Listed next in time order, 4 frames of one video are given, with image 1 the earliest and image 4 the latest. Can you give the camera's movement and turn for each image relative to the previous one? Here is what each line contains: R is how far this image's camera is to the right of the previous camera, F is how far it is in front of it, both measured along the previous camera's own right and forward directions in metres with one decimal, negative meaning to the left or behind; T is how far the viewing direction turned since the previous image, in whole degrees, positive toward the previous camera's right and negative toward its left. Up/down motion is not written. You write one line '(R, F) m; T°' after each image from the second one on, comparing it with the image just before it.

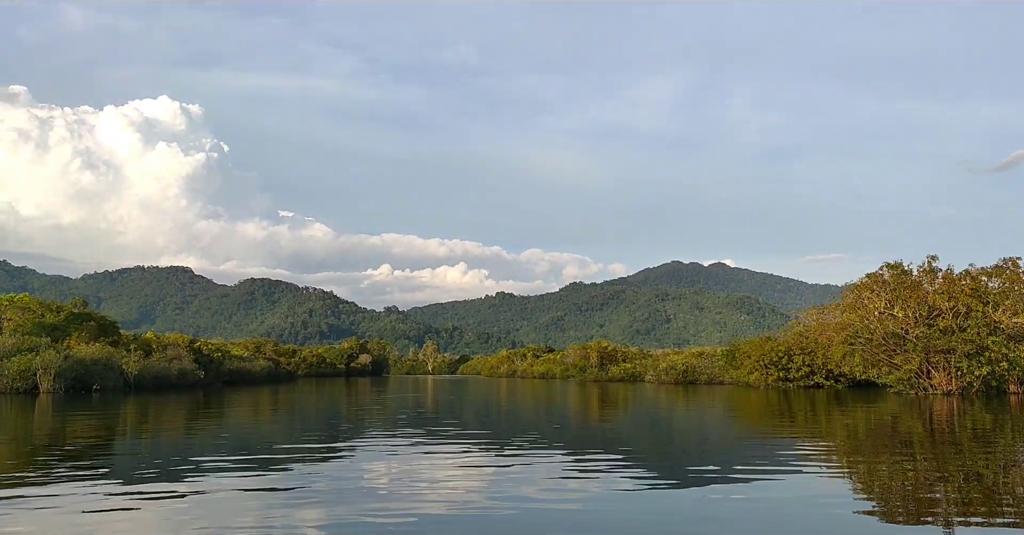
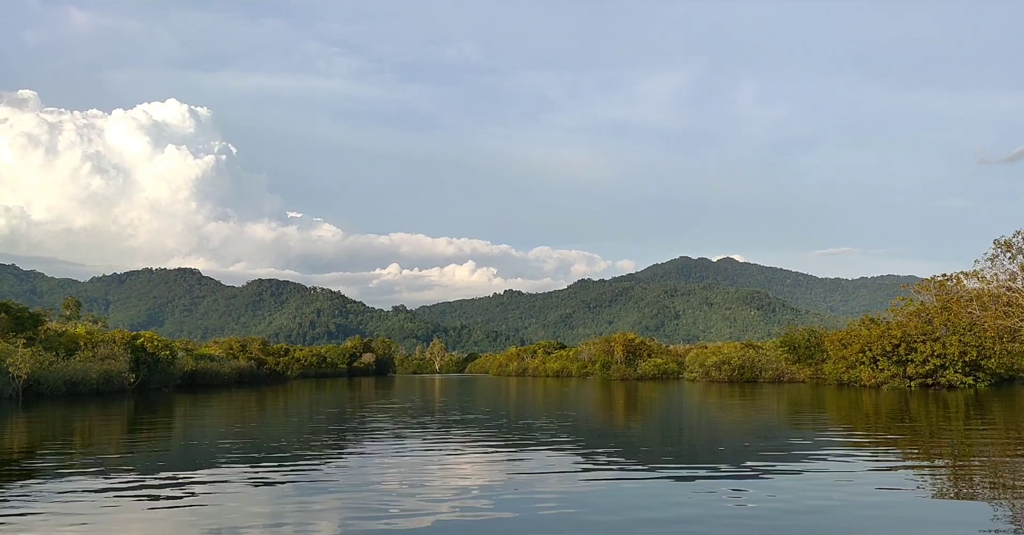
(+0.1, +1.0) m; -1°
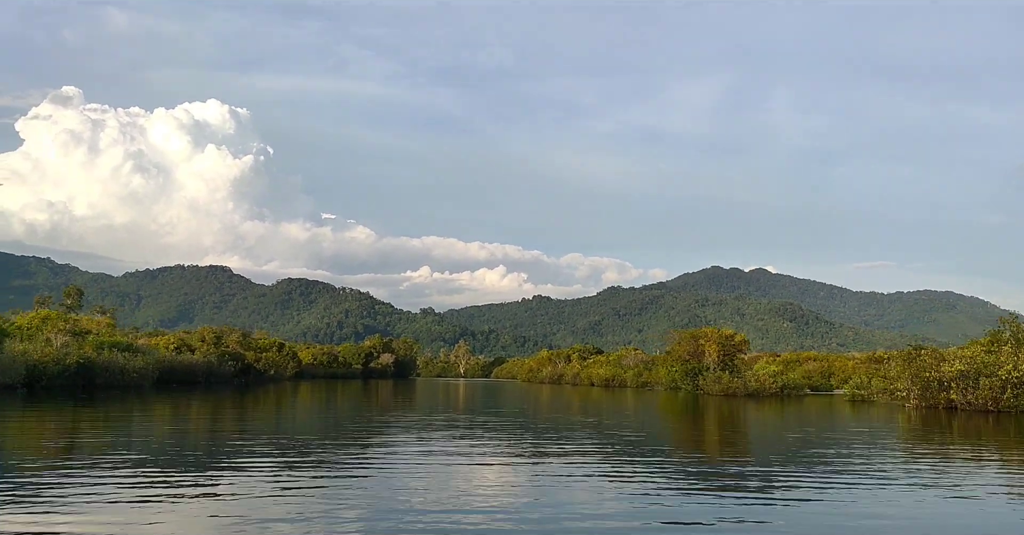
(+0.3, +1.9) m; -2°
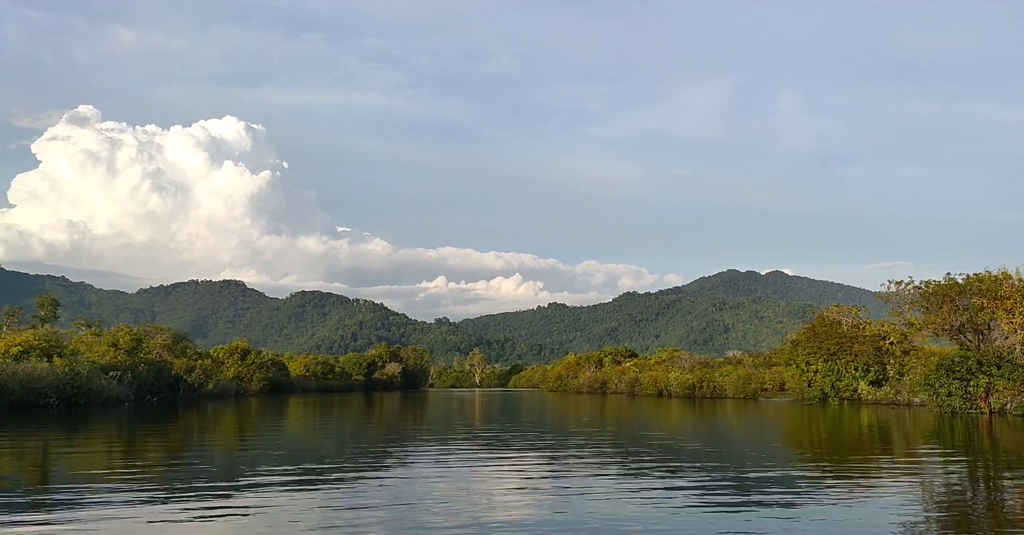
(+0.3, +2.3) m; -1°
